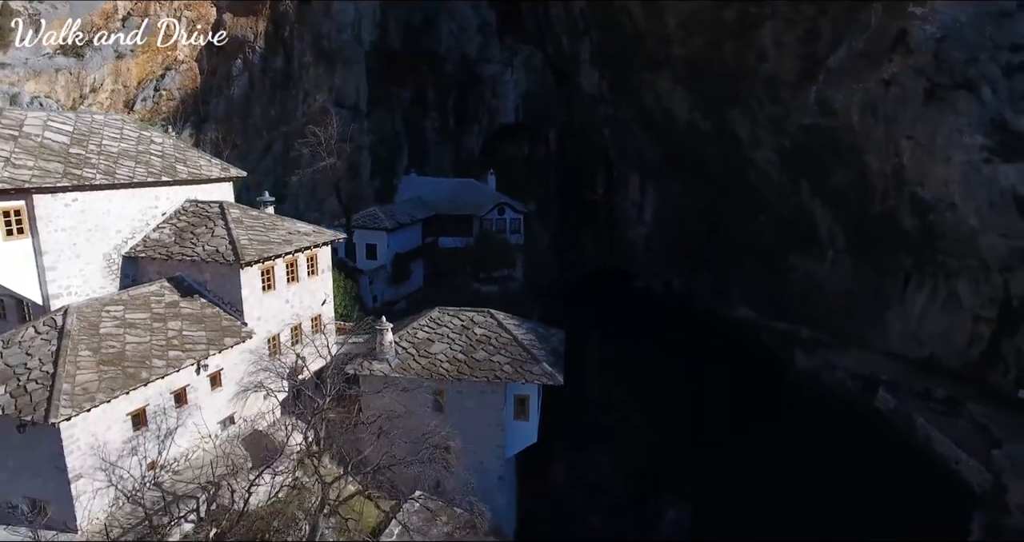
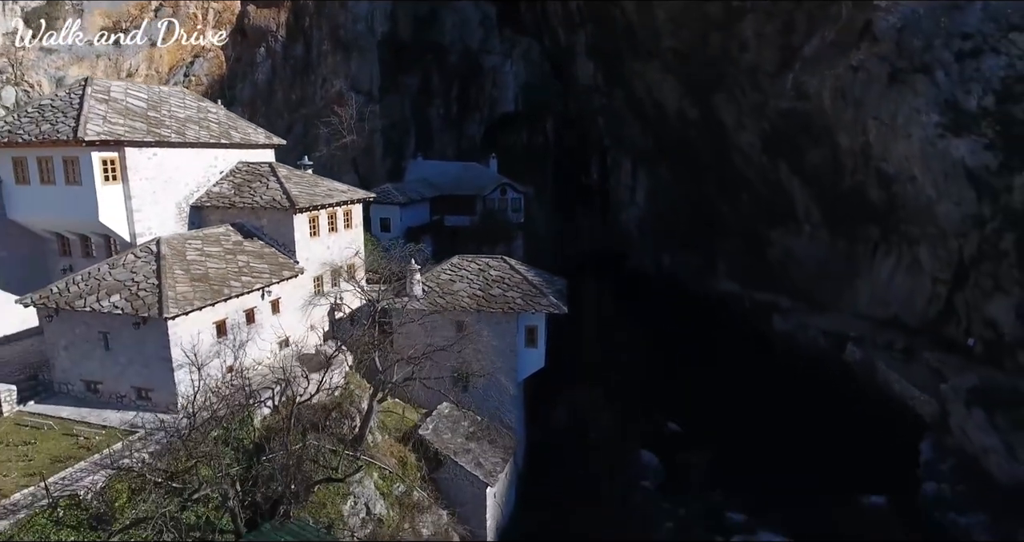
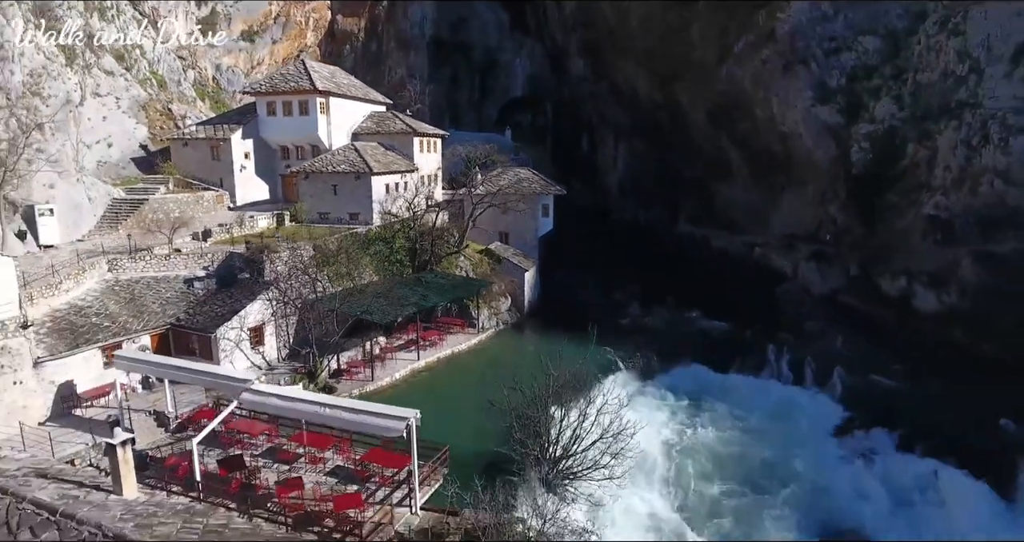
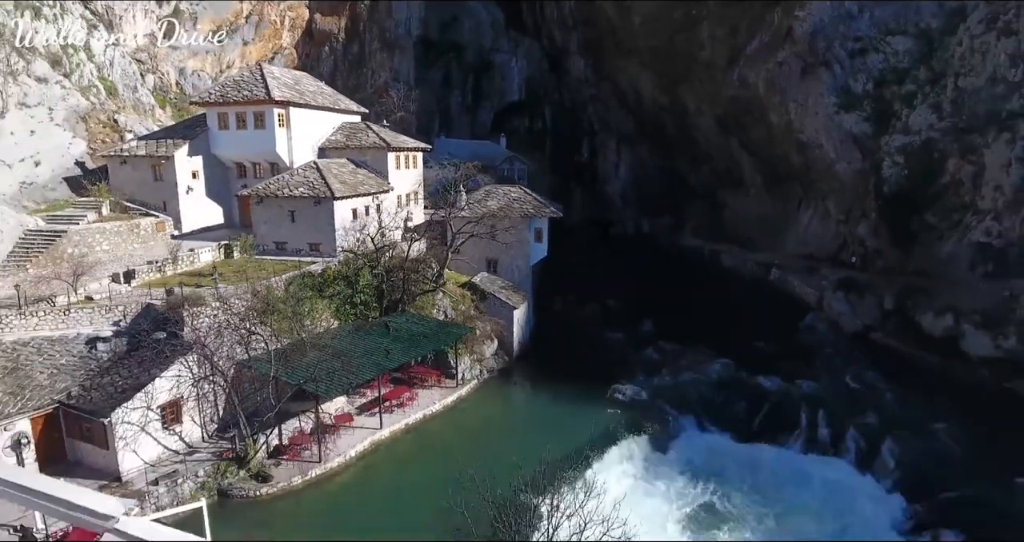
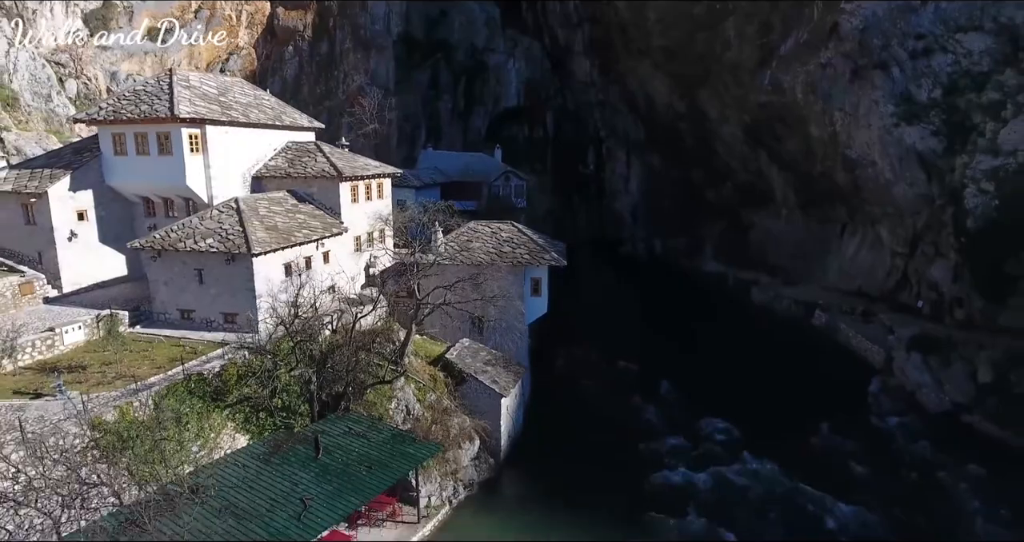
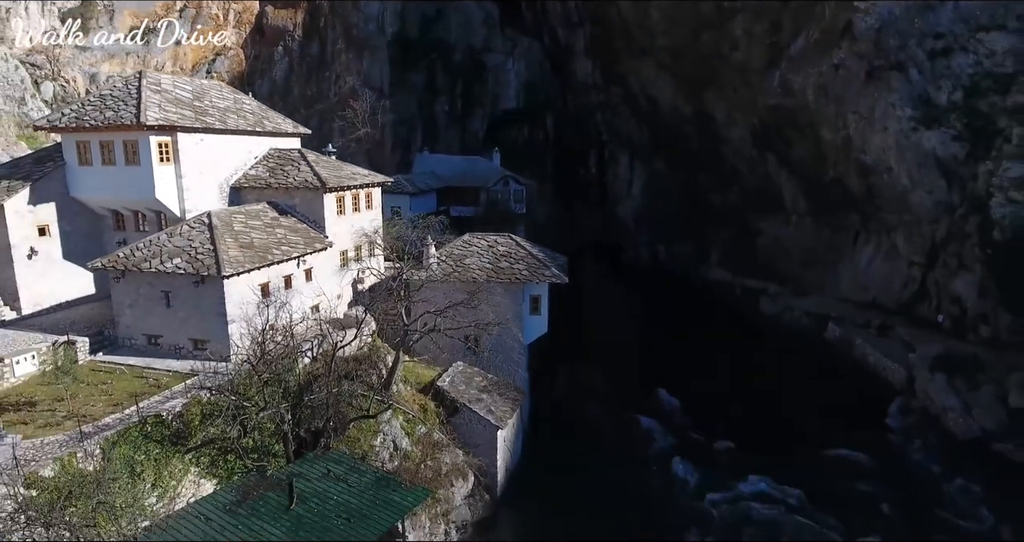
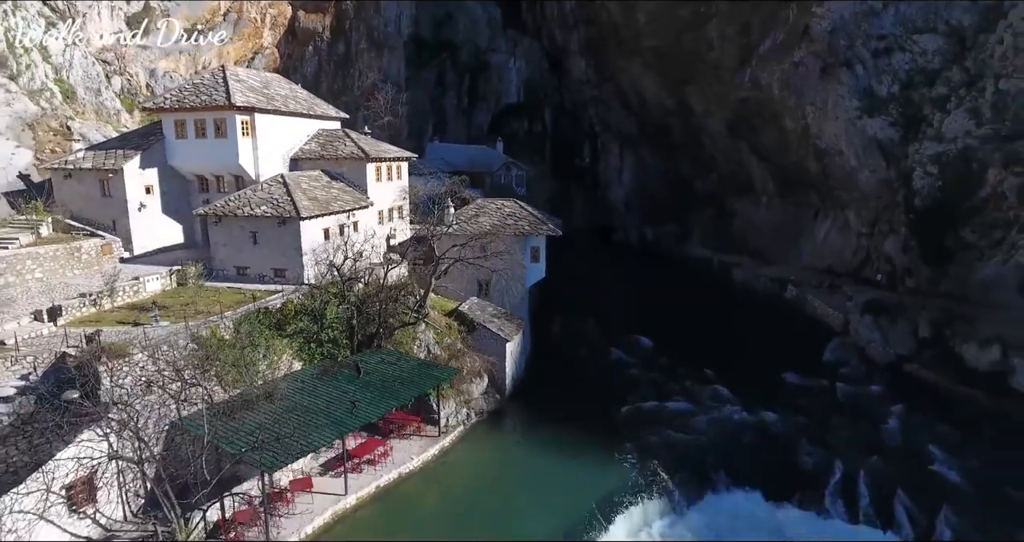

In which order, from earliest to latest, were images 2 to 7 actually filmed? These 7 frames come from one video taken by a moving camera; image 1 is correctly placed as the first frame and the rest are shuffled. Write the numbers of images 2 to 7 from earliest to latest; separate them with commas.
2, 6, 5, 7, 4, 3
